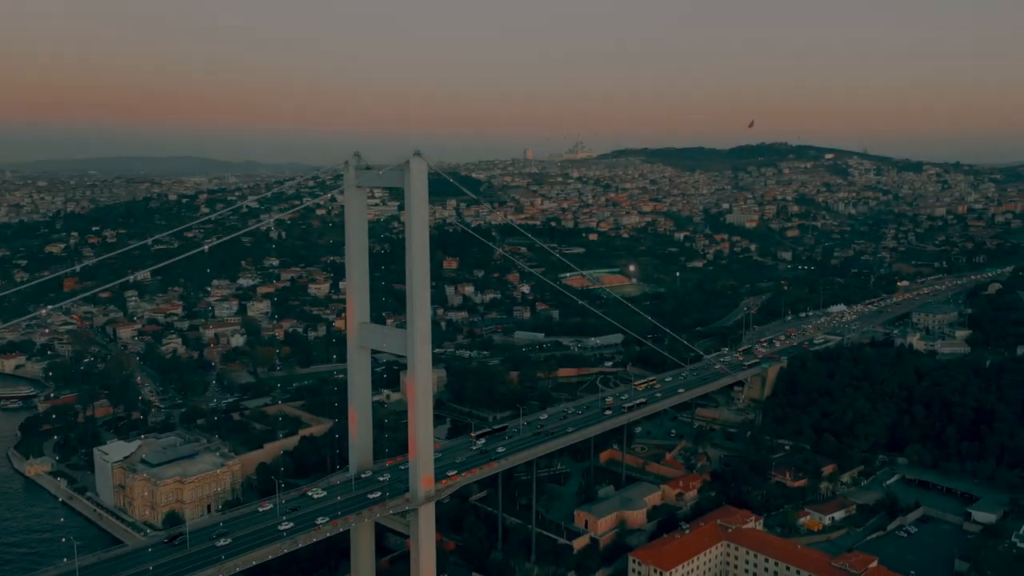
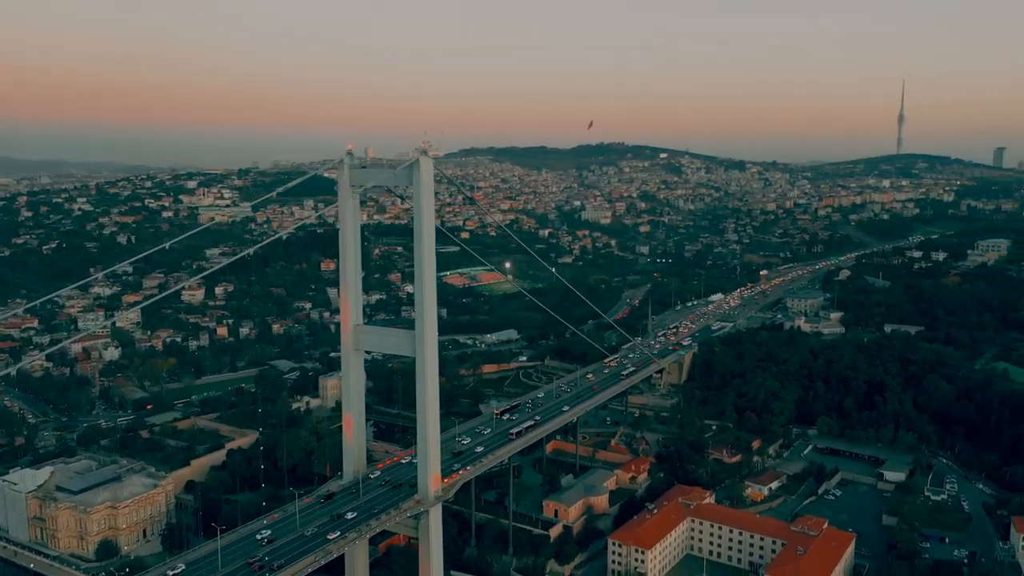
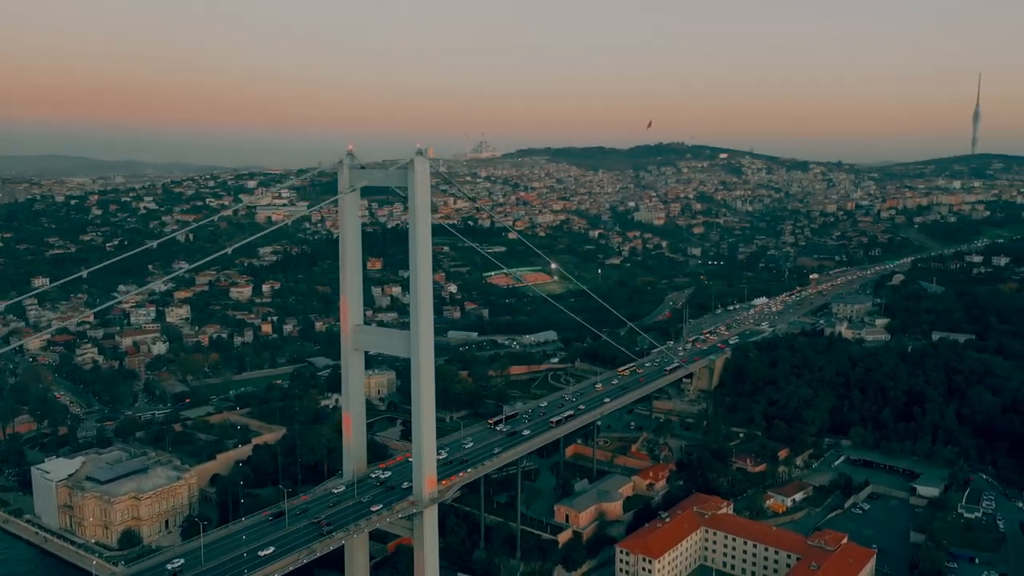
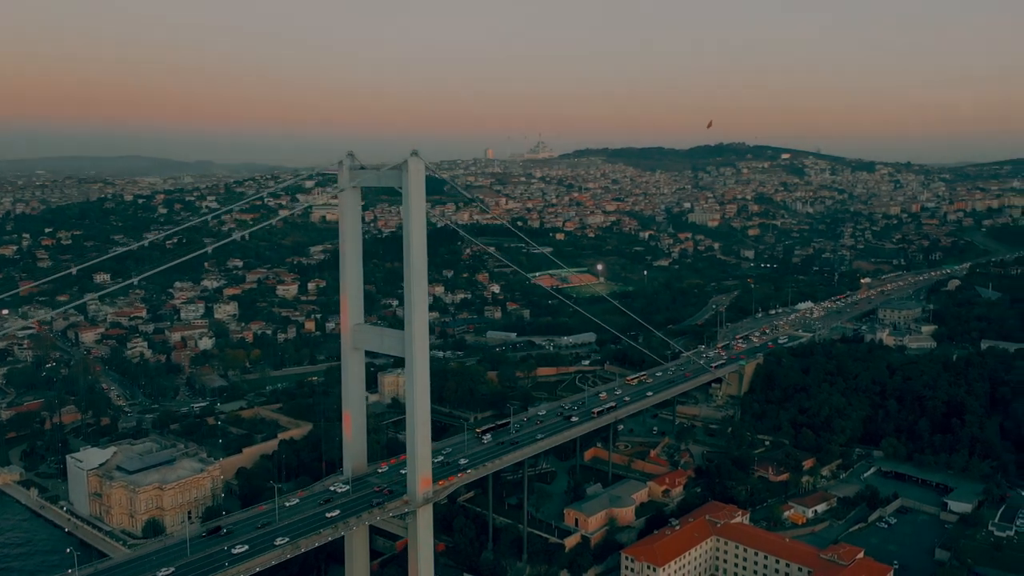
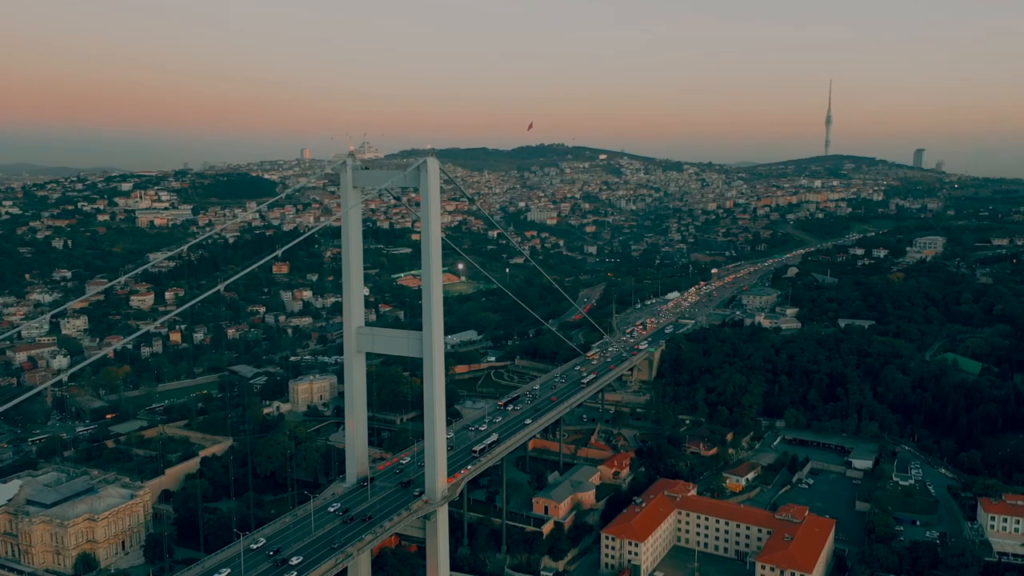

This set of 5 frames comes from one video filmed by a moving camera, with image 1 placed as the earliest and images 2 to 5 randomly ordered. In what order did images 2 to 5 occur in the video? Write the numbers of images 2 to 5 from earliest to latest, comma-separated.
4, 3, 2, 5
